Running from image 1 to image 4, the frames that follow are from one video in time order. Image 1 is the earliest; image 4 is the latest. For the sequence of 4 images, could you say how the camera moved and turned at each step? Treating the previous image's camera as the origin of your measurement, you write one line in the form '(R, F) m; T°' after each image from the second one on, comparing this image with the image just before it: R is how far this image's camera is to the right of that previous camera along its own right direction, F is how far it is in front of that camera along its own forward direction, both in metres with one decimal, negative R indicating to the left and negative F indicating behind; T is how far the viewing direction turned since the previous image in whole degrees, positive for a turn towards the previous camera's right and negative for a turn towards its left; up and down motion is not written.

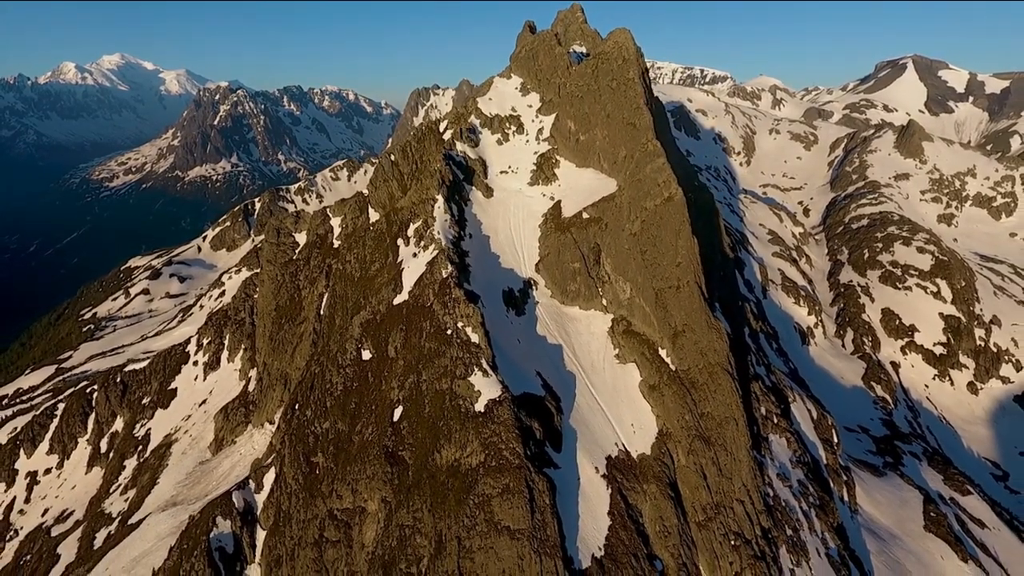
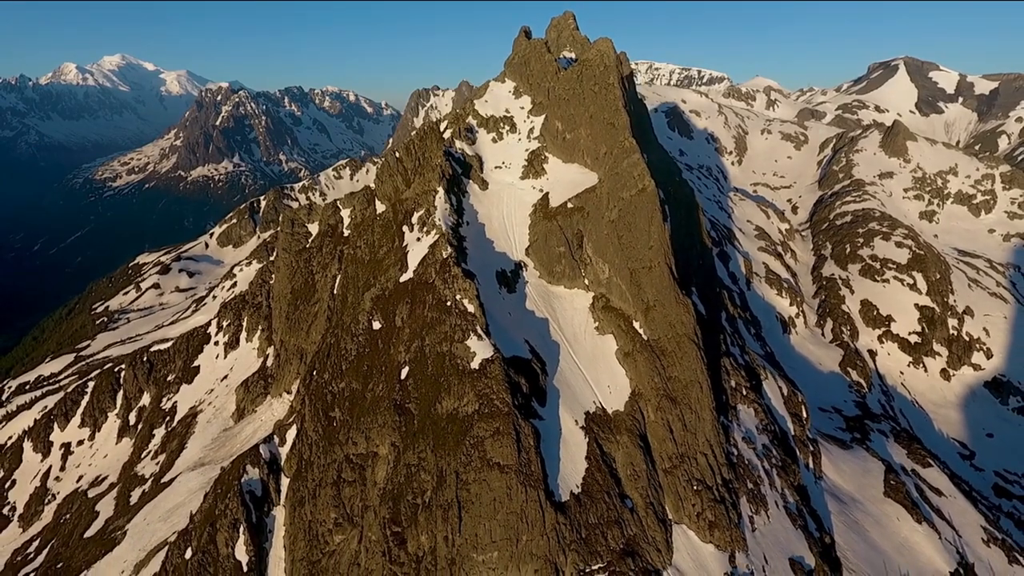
(+0.8, -7.1) m; 0°
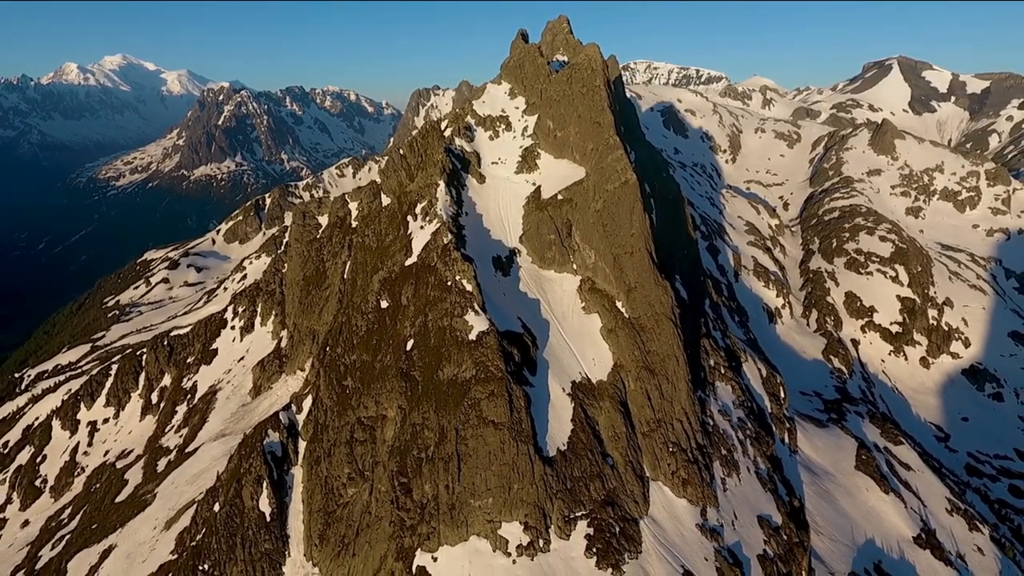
(+0.7, -6.1) m; 0°
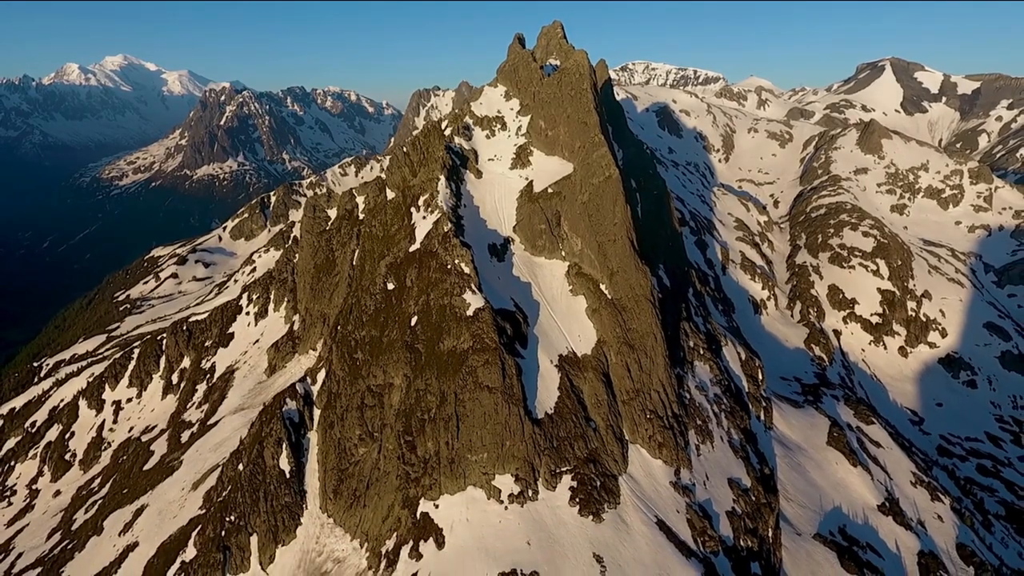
(+0.8, -6.8) m; 0°
